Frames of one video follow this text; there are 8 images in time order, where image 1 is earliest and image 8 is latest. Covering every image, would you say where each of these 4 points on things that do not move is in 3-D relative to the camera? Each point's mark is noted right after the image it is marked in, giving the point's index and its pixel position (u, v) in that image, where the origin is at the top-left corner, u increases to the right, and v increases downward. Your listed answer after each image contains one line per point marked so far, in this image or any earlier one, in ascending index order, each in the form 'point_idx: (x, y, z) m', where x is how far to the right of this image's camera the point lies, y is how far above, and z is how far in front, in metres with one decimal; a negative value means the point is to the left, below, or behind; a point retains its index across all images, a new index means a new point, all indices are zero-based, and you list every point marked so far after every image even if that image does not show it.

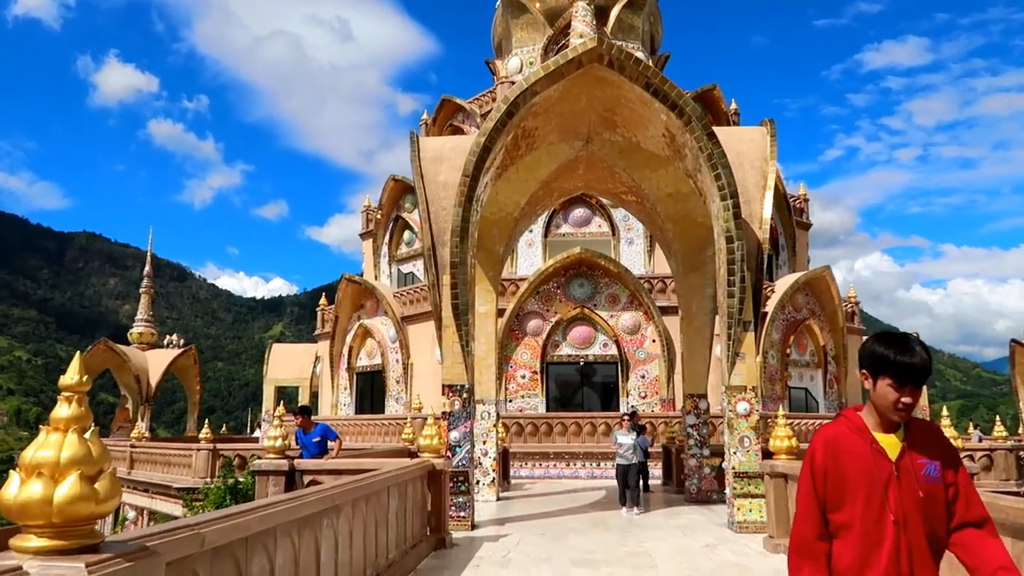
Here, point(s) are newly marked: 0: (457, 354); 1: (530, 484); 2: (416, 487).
0: (-0.6, -0.8, +8.9) m
1: (+0.3, -3.7, +14.1) m
2: (-0.9, -1.8, +6.8) m
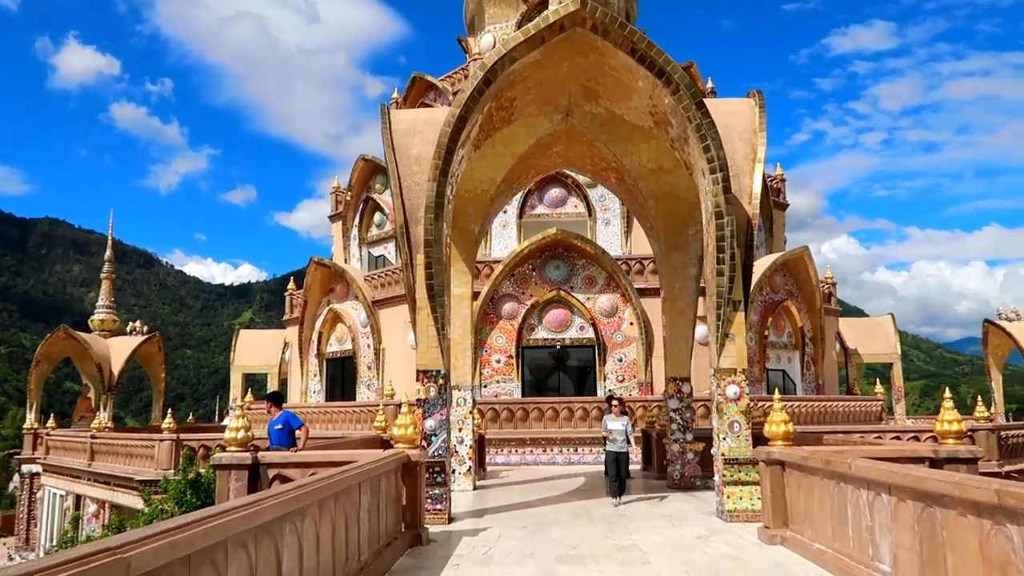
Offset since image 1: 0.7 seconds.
0: (-0.9, -0.5, +8.4) m
1: (-0.1, -3.3, +13.7) m
2: (-1.0, -1.6, +6.4) m
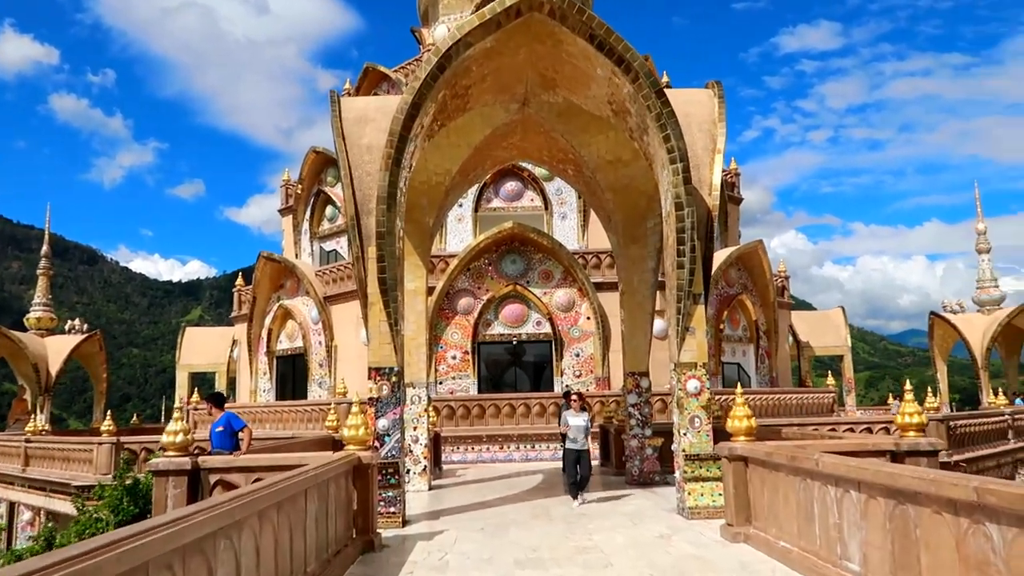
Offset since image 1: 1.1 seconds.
0: (-1.4, -0.5, +8.0) m
1: (-0.9, -3.2, +13.4) m
2: (-1.4, -1.6, +6.0) m
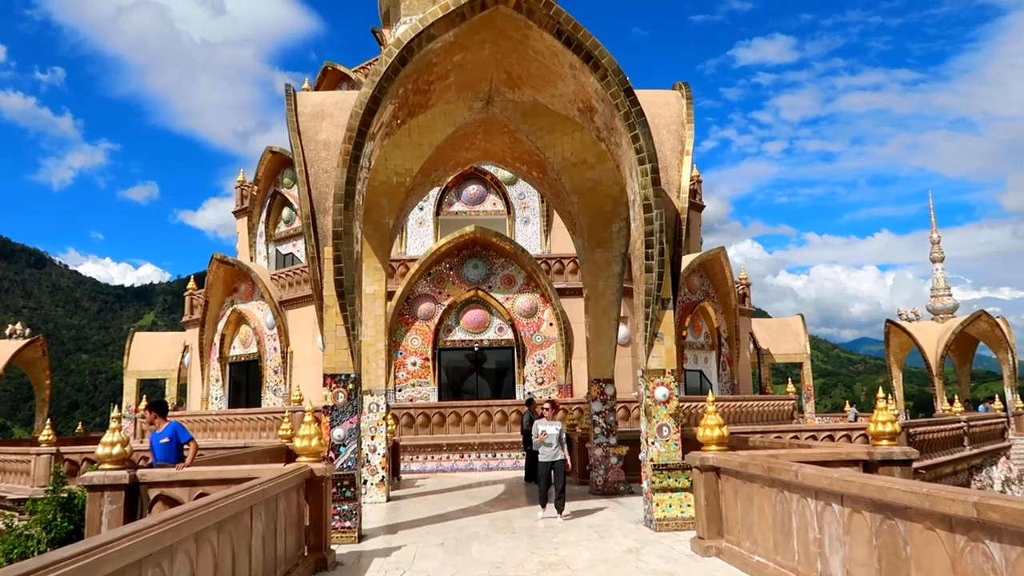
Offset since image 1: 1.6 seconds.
0: (-1.7, -0.5, +7.6) m
1: (-1.5, -3.3, +13.0) m
2: (-1.7, -1.6, +5.6) m
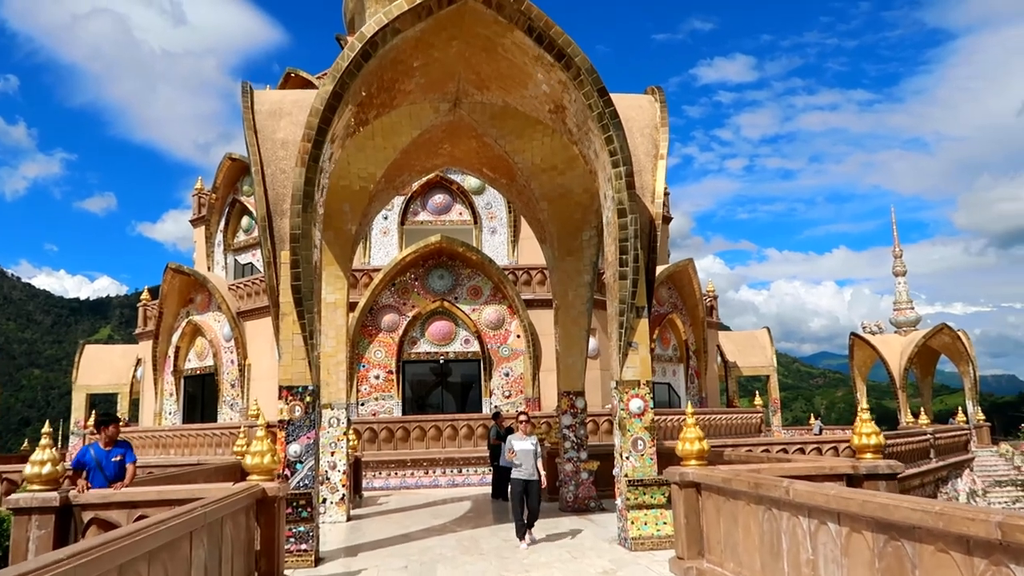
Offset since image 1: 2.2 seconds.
0: (-2.0, -0.6, +7.2) m
1: (-2.1, -3.5, +12.5) m
2: (-1.9, -1.6, +5.2) m
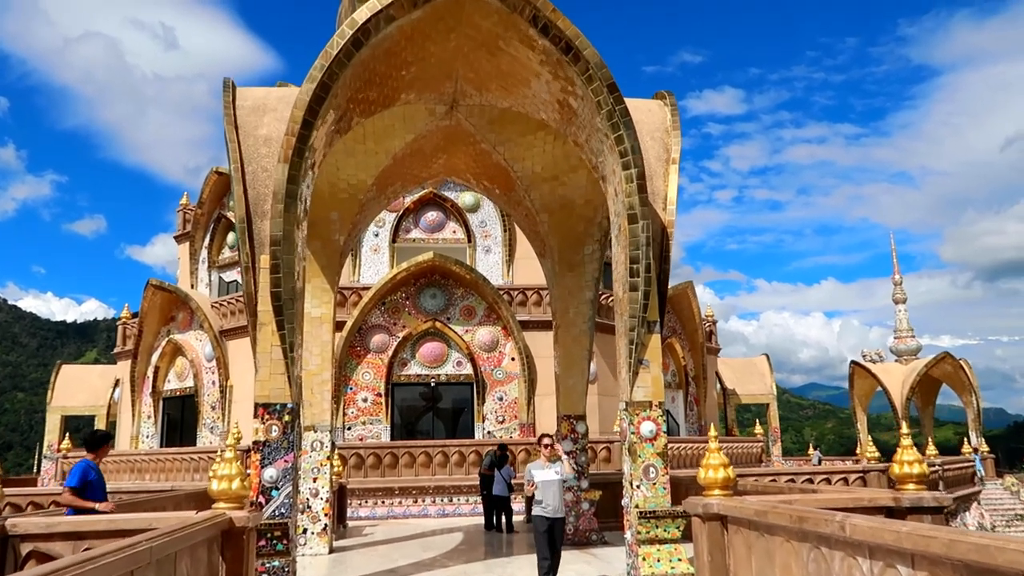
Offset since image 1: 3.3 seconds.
0: (-2.0, -0.6, +6.5) m
1: (-2.2, -3.7, +11.7) m
2: (-1.9, -1.6, +4.5) m
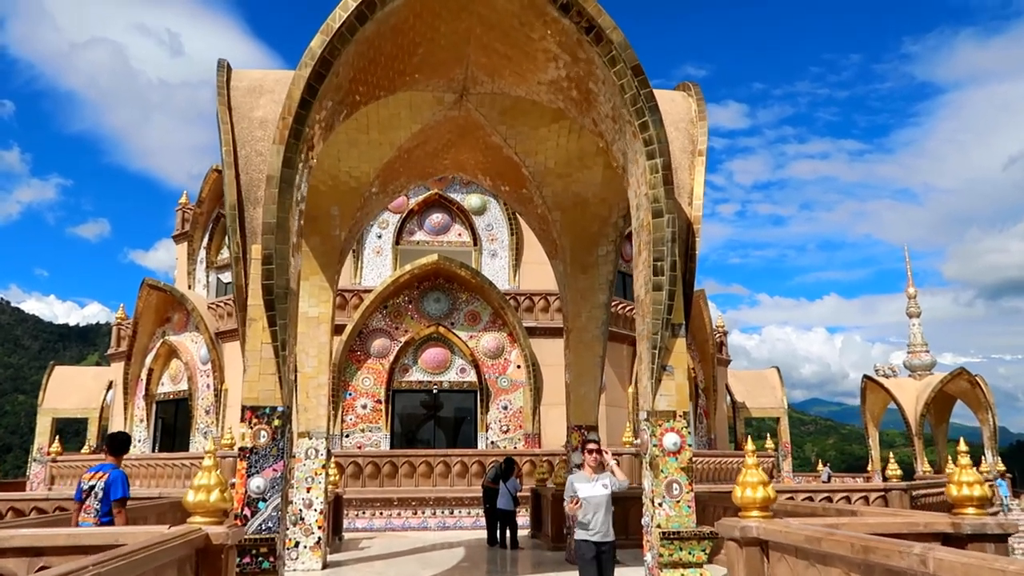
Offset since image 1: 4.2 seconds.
0: (-1.9, -0.6, +6.0) m
1: (-2.1, -3.7, +11.1) m
2: (-1.8, -1.5, +3.9) m
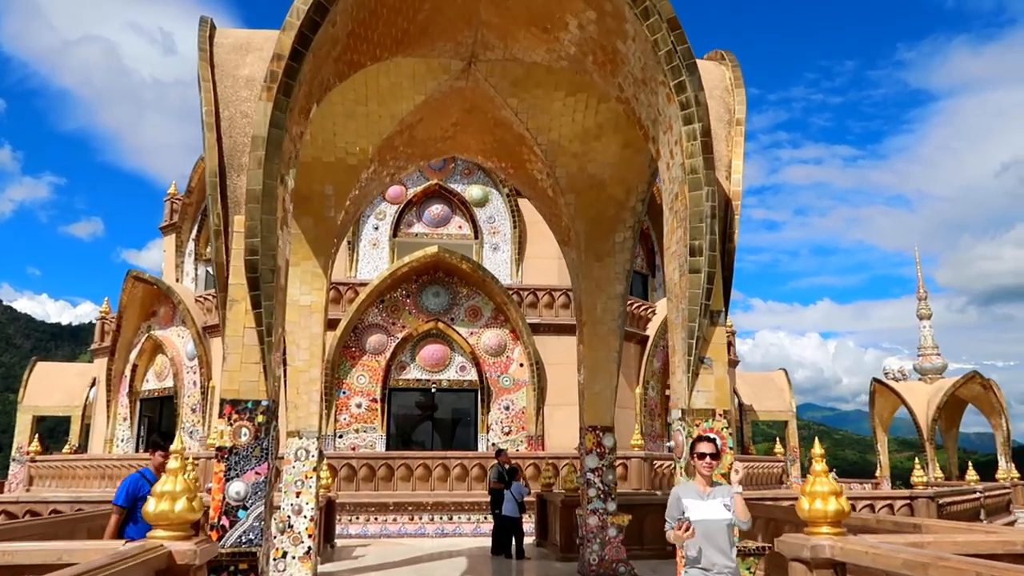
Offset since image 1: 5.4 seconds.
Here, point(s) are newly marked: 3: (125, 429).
0: (-1.8, -0.4, +5.2) m
1: (-2.1, -3.6, +10.4) m
2: (-1.7, -1.4, +3.1) m
3: (-8.9, -3.2, +17.3) m
